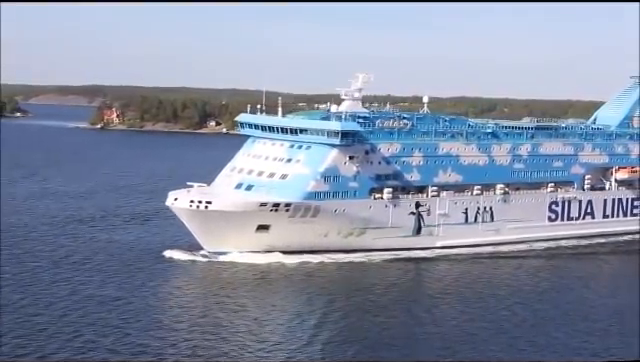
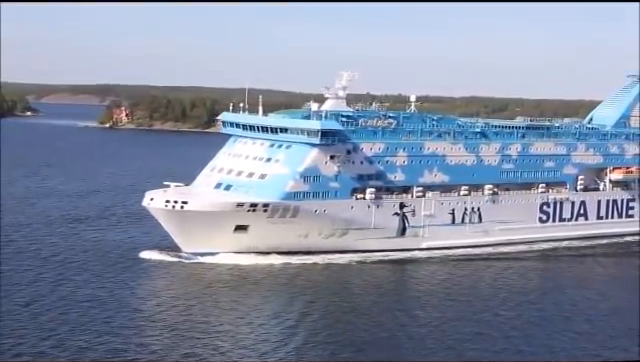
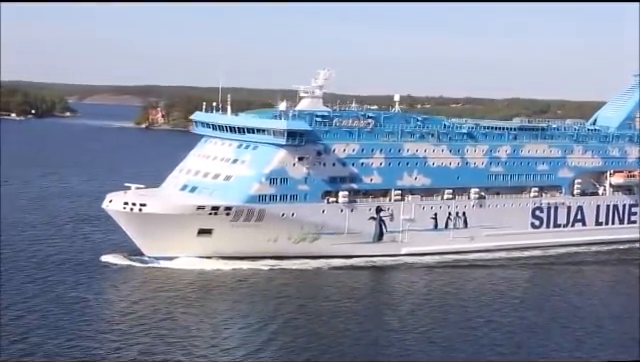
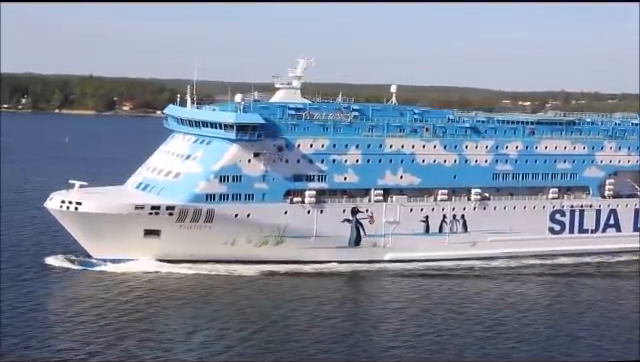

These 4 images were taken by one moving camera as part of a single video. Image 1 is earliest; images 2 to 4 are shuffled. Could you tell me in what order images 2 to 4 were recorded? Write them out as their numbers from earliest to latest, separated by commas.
2, 3, 4
